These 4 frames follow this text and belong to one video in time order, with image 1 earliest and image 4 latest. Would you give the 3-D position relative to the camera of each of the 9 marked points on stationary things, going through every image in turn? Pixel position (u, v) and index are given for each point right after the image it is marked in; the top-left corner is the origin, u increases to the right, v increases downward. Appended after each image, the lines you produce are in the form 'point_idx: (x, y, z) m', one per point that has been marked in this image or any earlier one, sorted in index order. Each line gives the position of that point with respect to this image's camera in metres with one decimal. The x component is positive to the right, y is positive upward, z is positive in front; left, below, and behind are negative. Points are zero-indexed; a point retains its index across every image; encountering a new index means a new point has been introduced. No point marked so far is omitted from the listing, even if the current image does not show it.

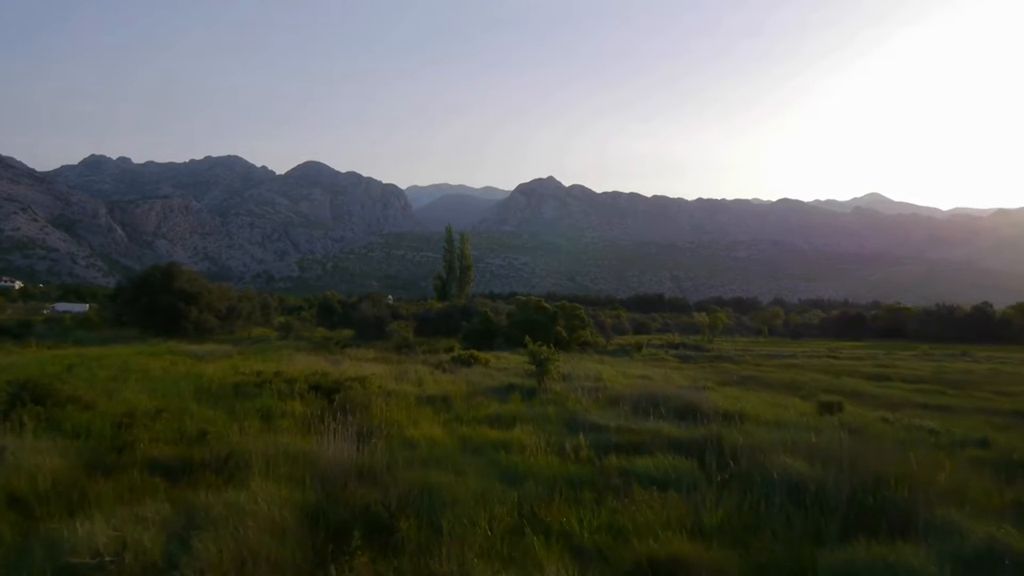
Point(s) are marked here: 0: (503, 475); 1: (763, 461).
0: (-0.1, -1.6, +6.3) m
1: (+2.3, -1.6, +6.6) m
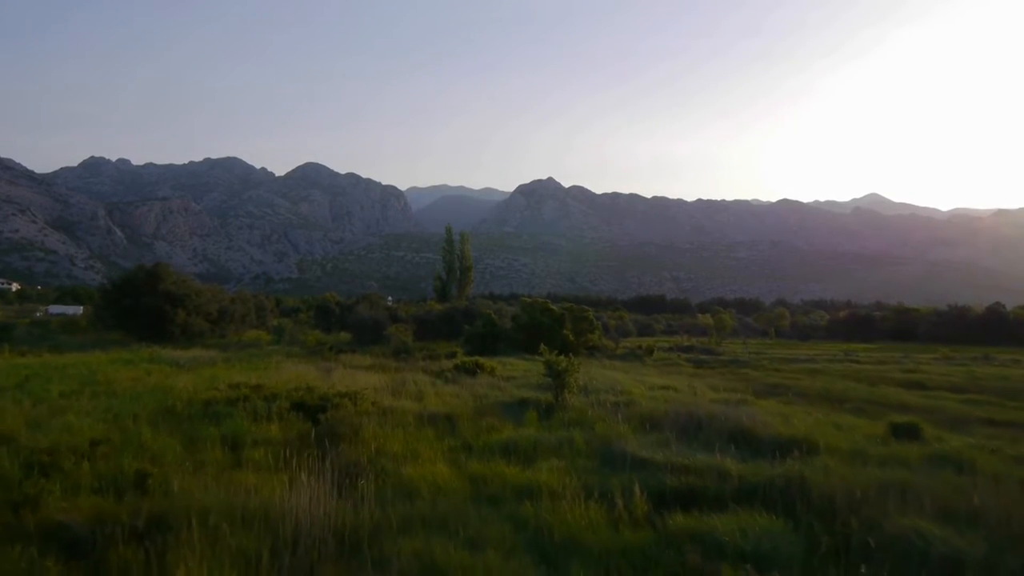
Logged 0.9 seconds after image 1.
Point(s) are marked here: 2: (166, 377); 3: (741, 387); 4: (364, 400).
0: (+0.1, -1.7, +4.6) m
1: (+2.5, -1.6, +4.9) m
2: (-7.2, -1.9, +14.8) m
3: (+5.9, -2.6, +18.6) m
4: (-2.3, -1.7, +11.0) m
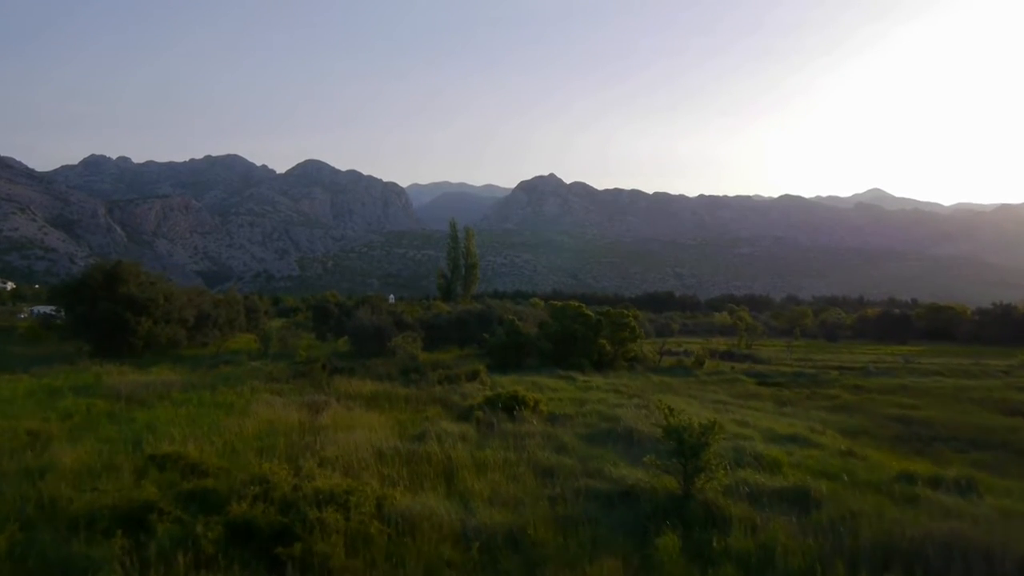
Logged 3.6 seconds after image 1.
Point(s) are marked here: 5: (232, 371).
0: (+1.1, -1.8, -0.1) m
1: (+3.5, -1.8, +0.2) m
2: (-6.2, -2.0, +10.1) m
3: (+6.9, -2.7, +13.9) m
4: (-1.3, -1.9, +6.2) m
5: (-7.8, -2.3, +19.9) m
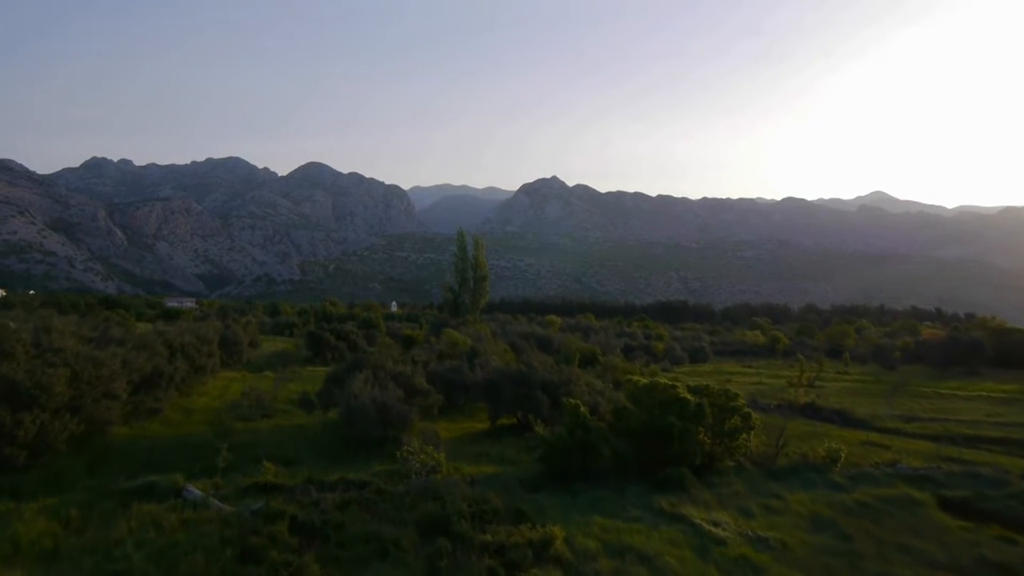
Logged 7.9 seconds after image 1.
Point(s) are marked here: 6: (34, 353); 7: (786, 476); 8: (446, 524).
0: (+2.6, -3.6, -8.2) m
1: (+5.0, -3.5, -7.9) m
2: (-4.6, -3.8, +2.0) m
3: (+8.5, -4.4, +5.8) m
4: (+0.2, -3.6, -1.8) m
5: (-6.3, -4.1, +11.9) m
6: (-11.6, -1.5, +17.8) m
7: (+7.1, -4.8, +18.4) m
8: (-1.1, -4.0, +12.3) m
